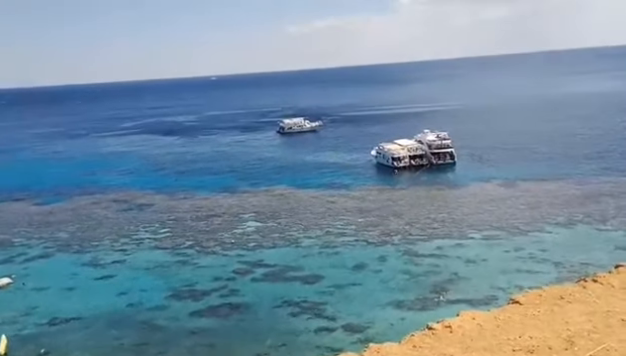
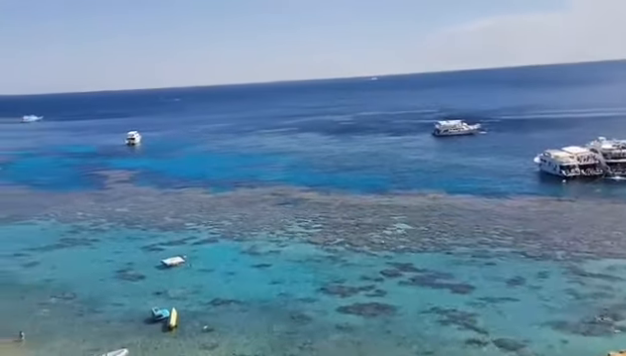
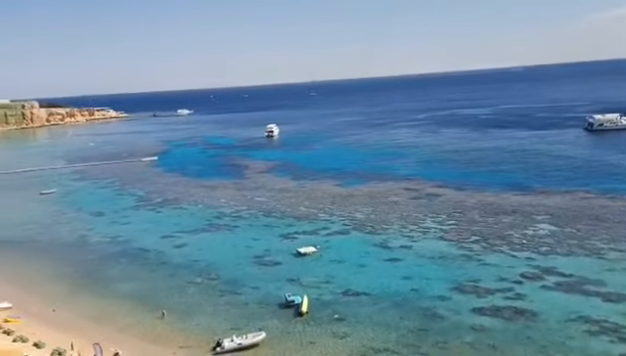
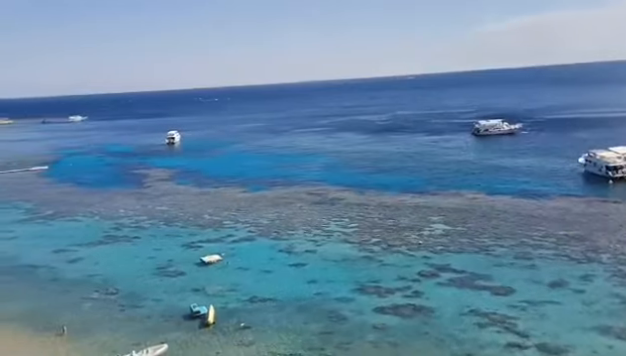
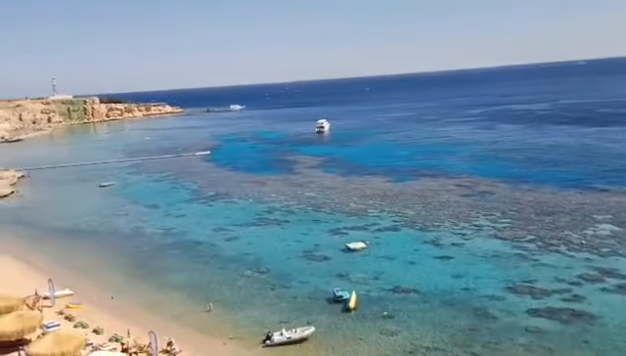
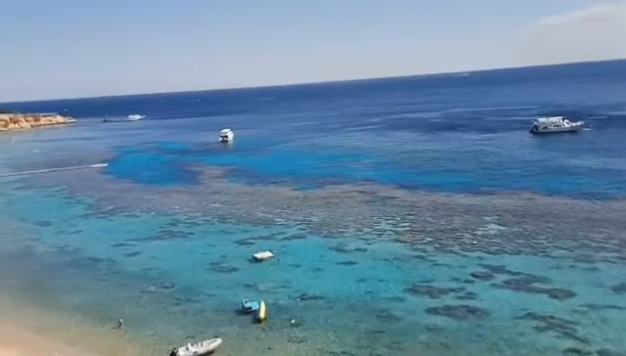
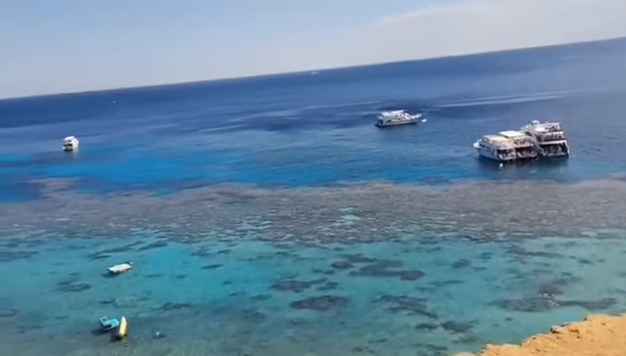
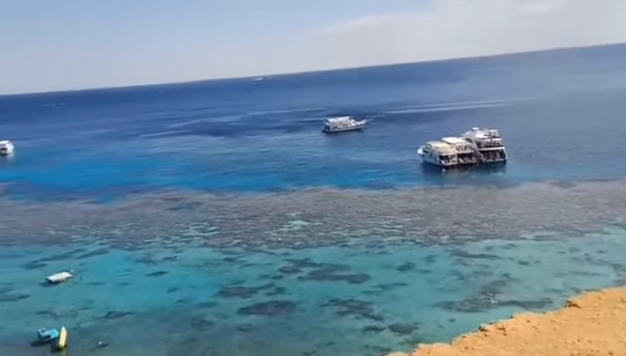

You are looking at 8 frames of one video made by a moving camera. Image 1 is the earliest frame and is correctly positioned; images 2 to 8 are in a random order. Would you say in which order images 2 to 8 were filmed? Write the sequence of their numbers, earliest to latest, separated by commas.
8, 7, 2, 4, 6, 3, 5
